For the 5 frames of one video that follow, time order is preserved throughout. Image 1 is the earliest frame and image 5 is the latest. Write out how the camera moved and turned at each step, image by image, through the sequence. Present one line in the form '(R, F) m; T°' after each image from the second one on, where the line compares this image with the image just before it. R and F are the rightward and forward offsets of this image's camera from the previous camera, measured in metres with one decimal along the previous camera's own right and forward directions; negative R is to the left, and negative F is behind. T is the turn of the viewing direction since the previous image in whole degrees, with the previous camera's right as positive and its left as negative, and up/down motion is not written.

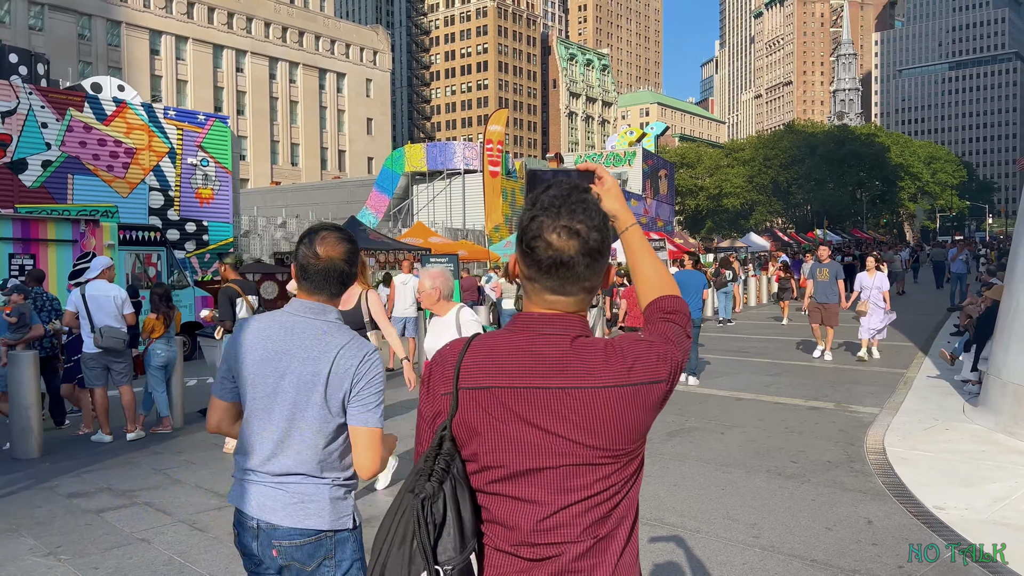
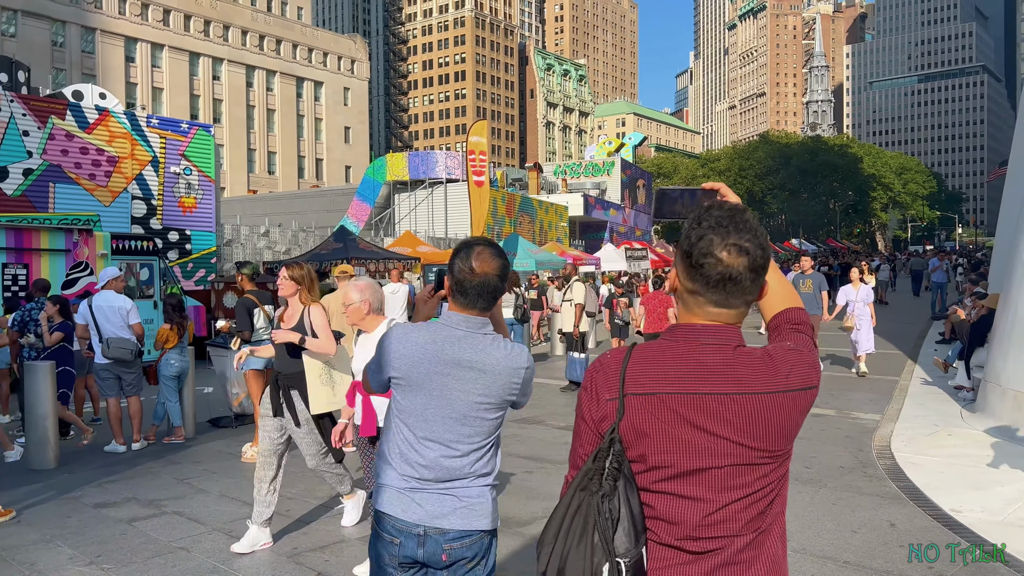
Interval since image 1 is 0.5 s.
(-0.3, -0.1) m; +2°
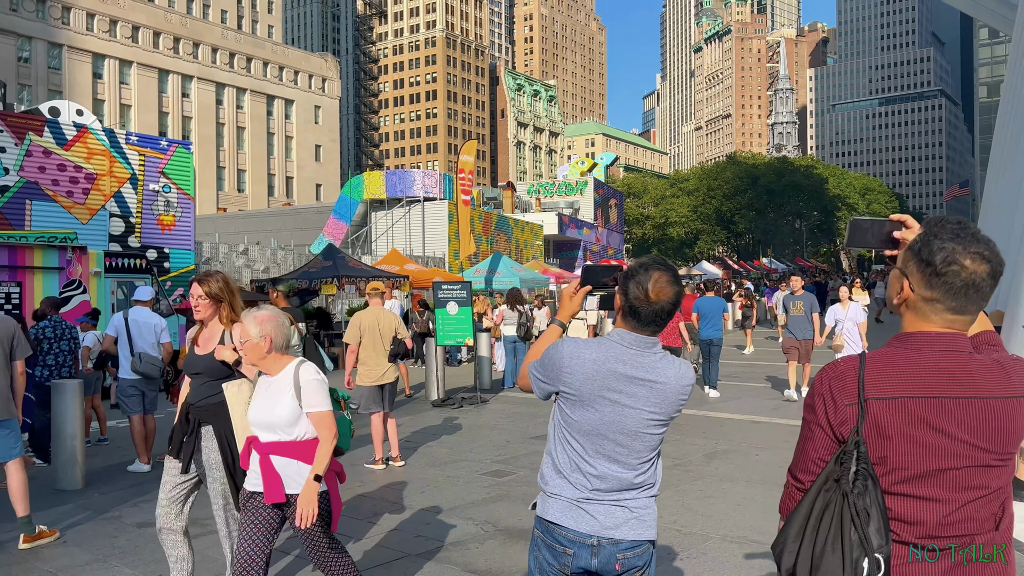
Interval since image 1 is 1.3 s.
(-0.5, -0.1) m; +2°
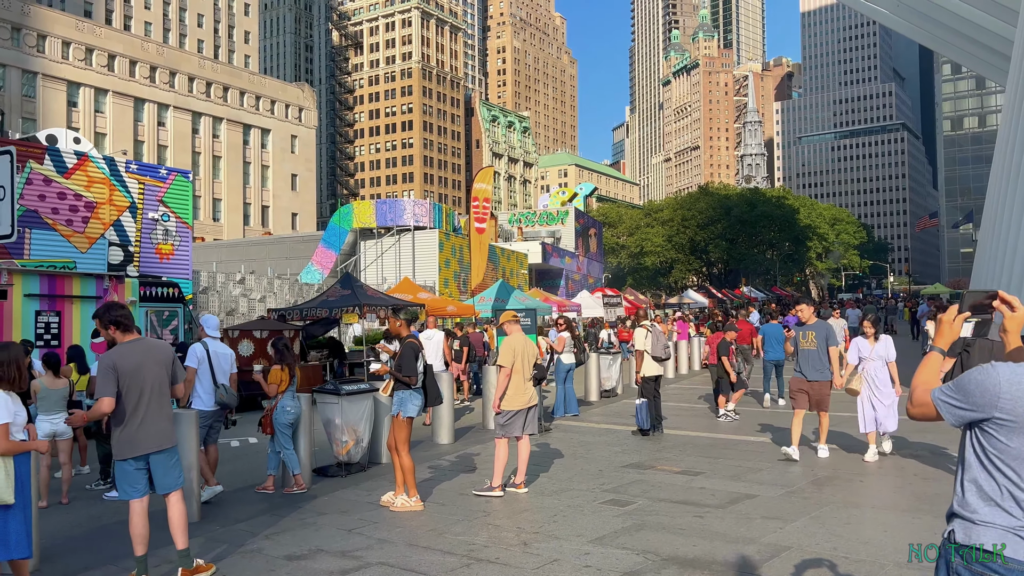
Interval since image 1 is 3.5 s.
(-1.2, 0.0) m; +2°
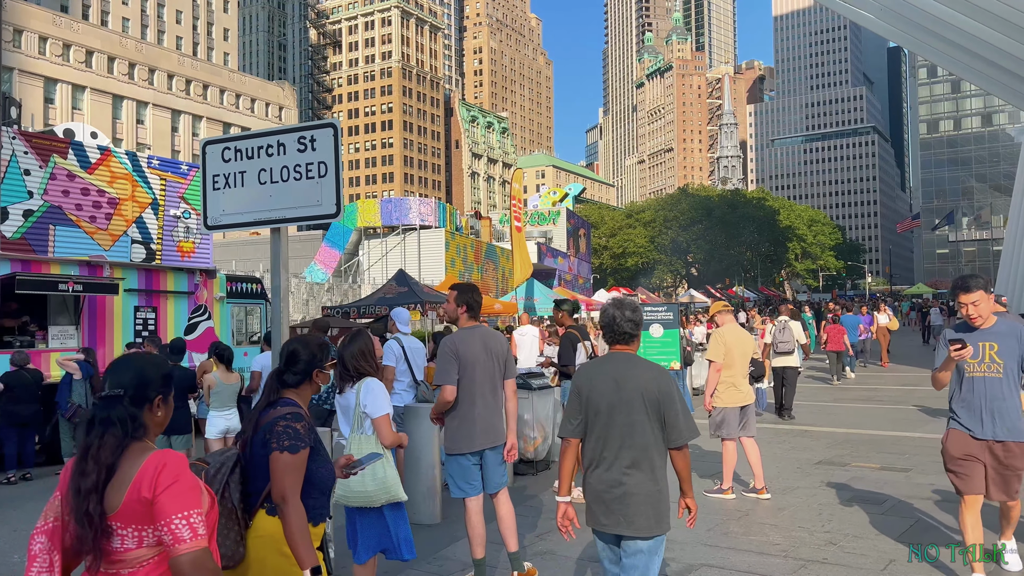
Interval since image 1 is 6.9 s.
(-2.2, +0.4) m; +2°
